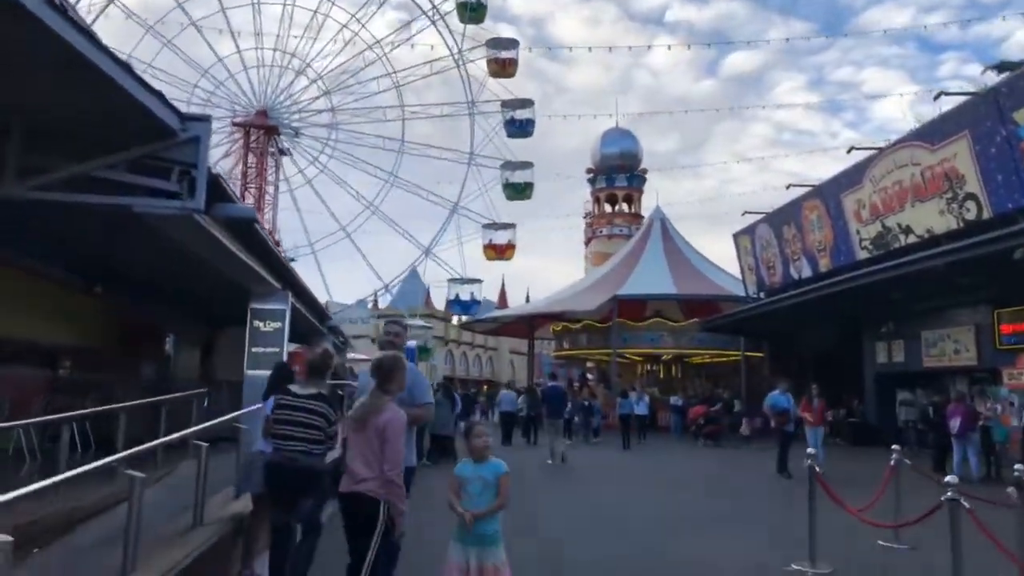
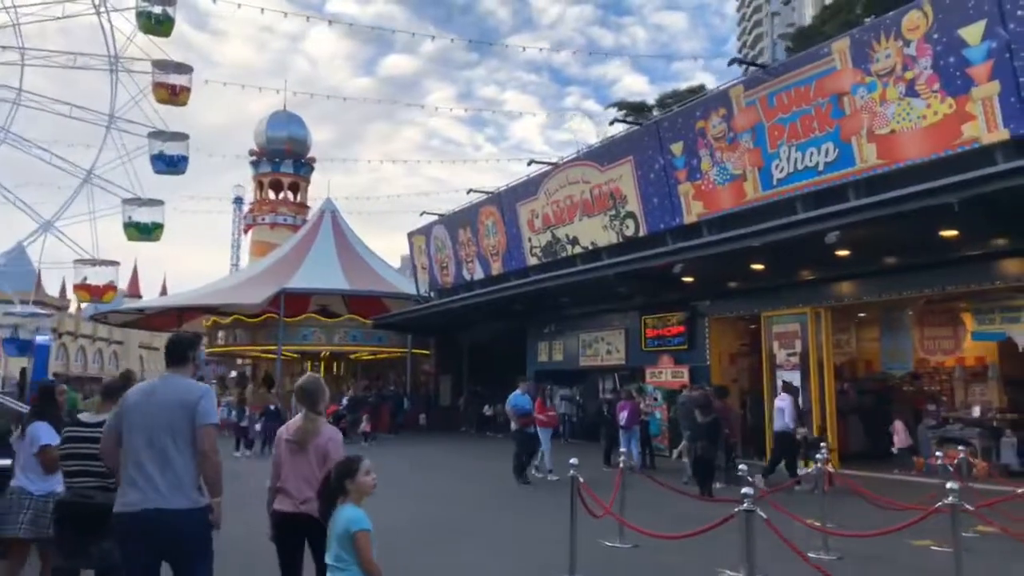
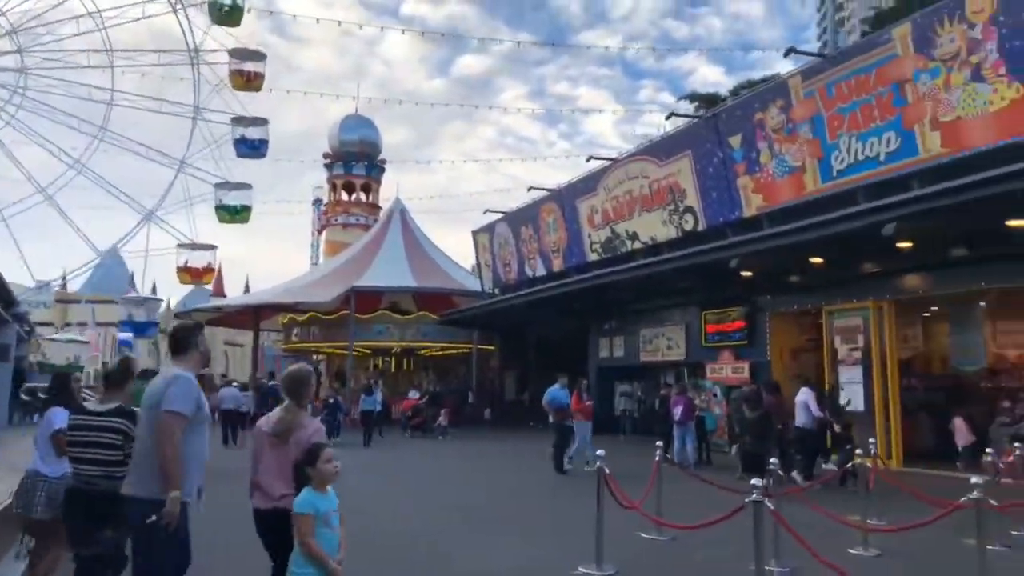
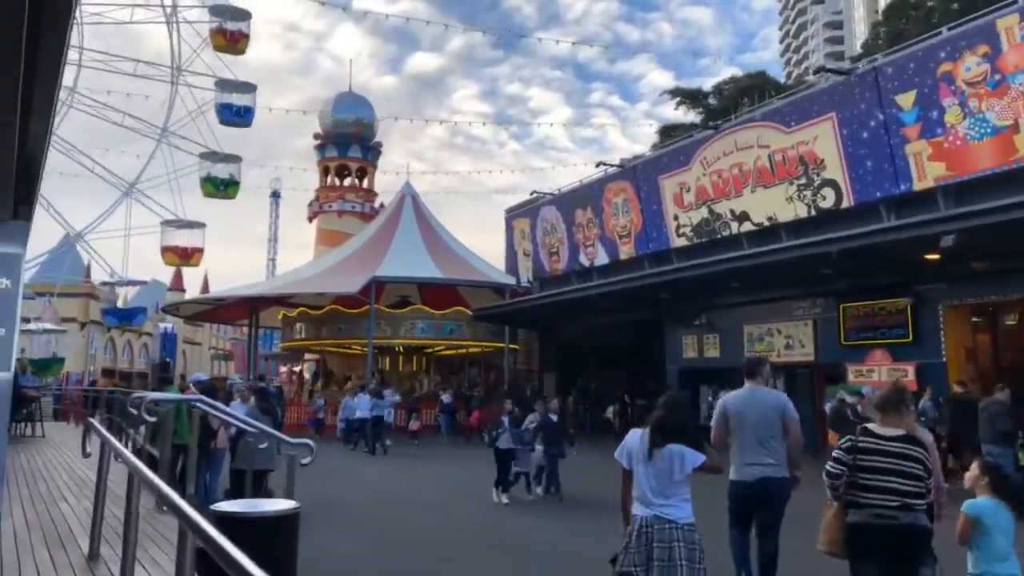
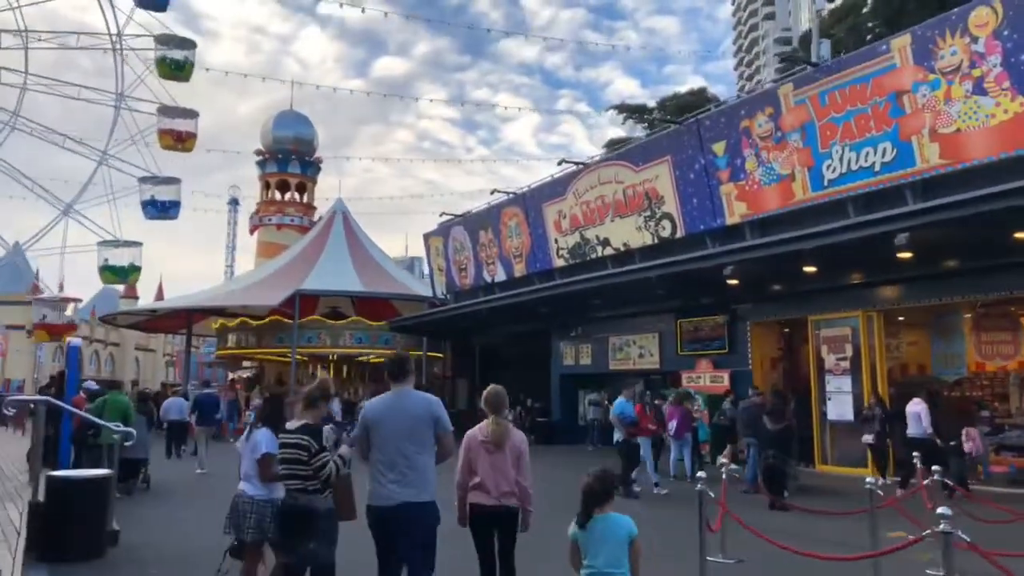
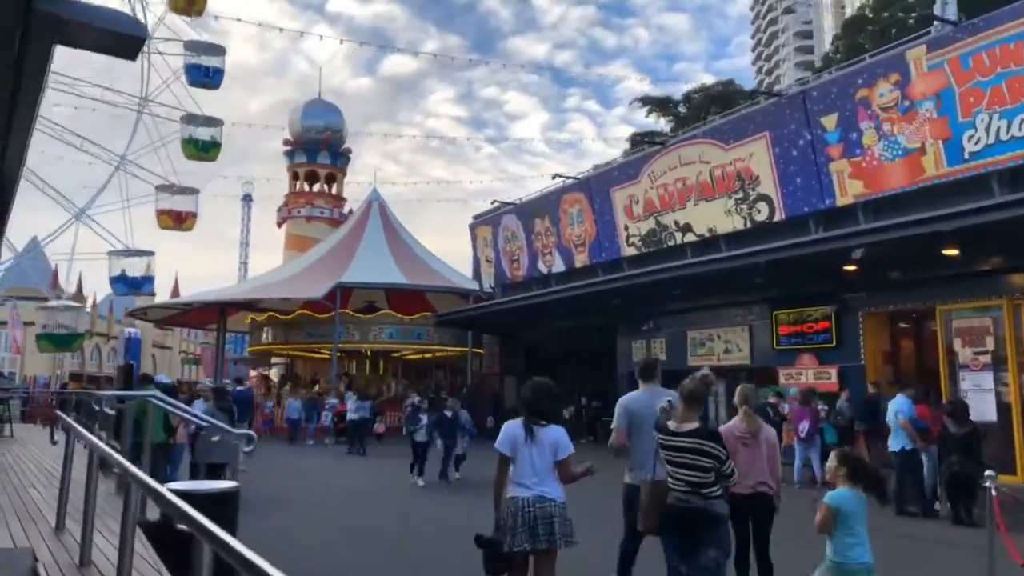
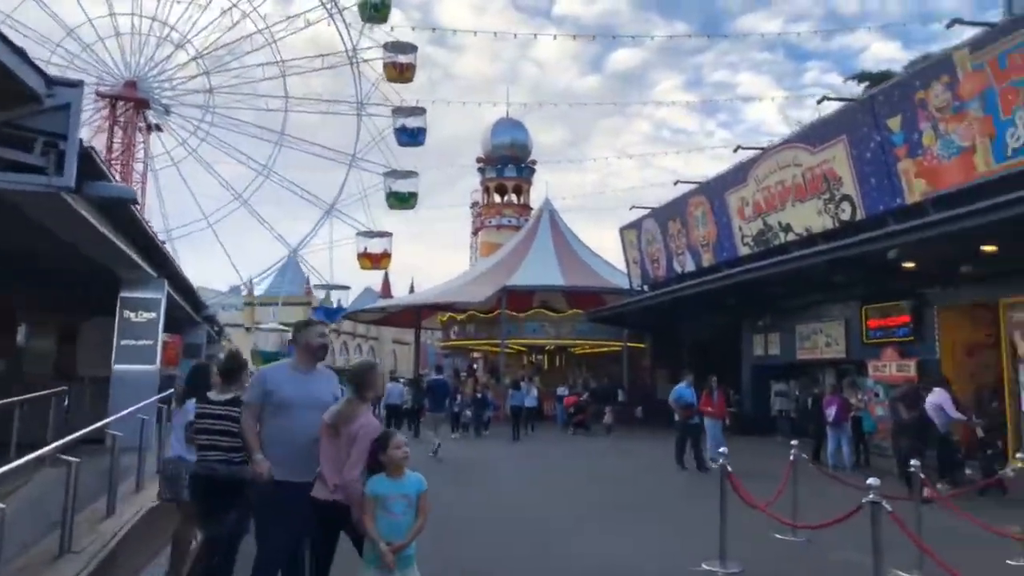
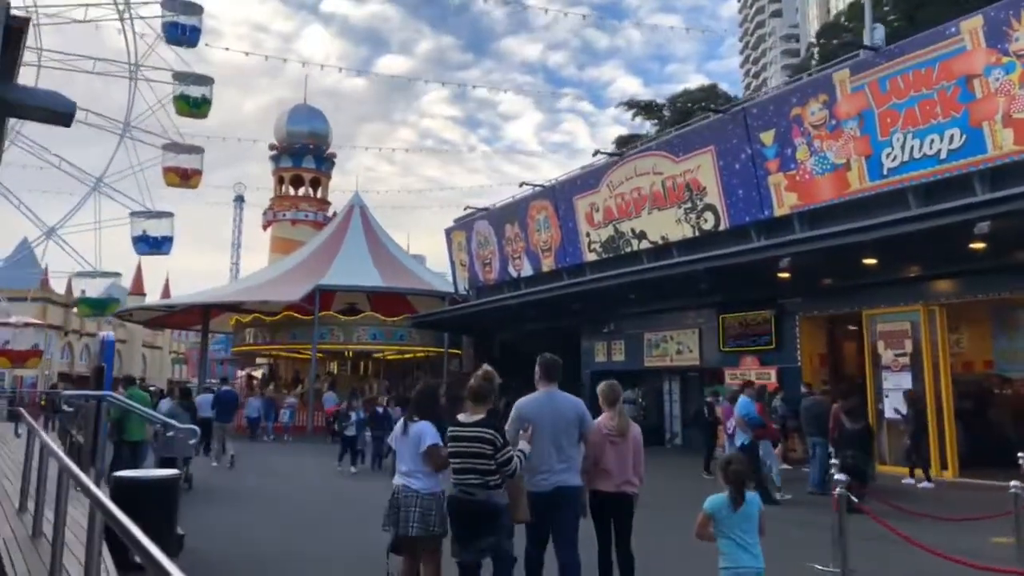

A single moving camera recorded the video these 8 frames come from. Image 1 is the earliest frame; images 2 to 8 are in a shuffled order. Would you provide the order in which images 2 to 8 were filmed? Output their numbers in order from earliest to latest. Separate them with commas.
7, 3, 2, 5, 8, 6, 4
